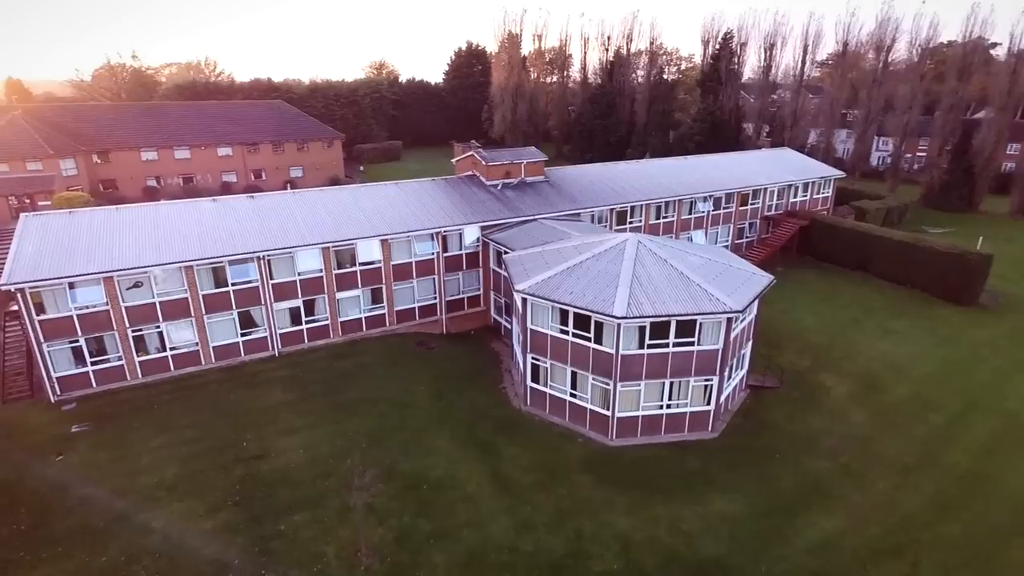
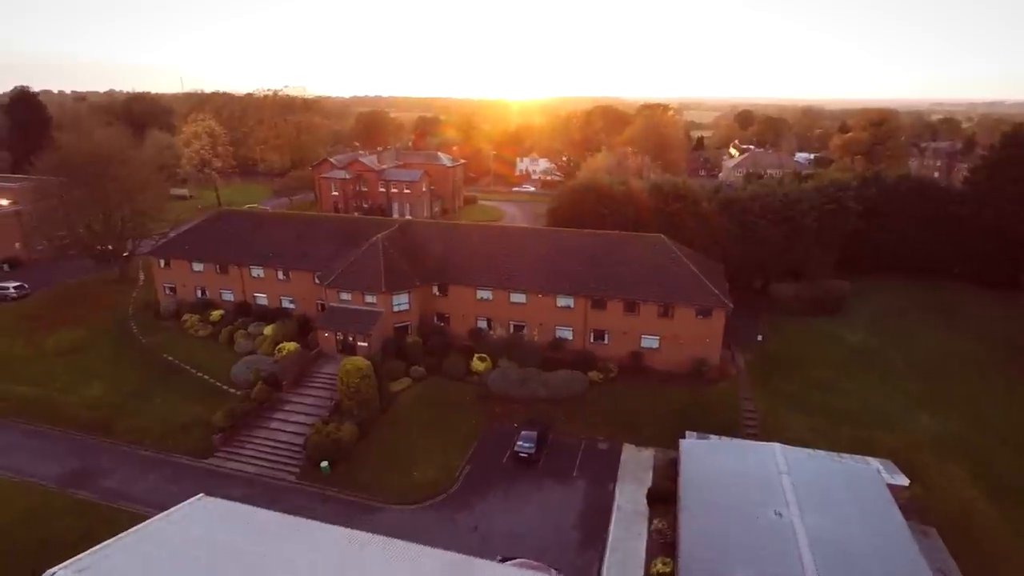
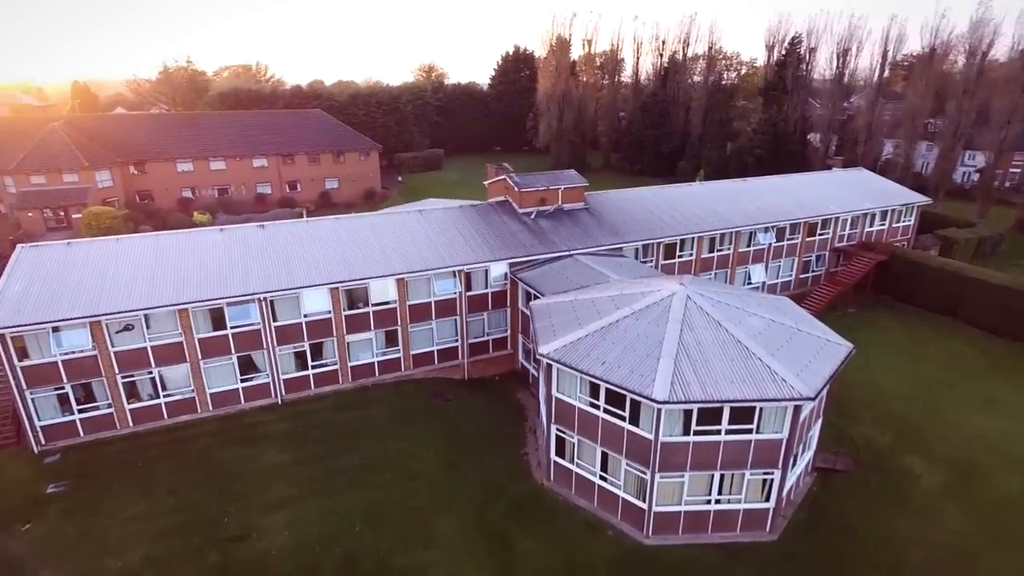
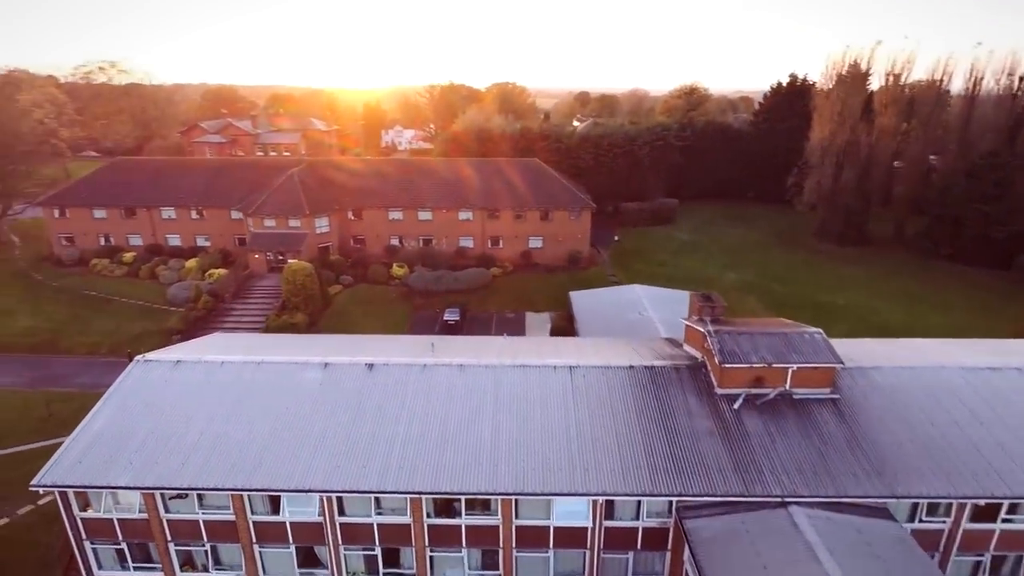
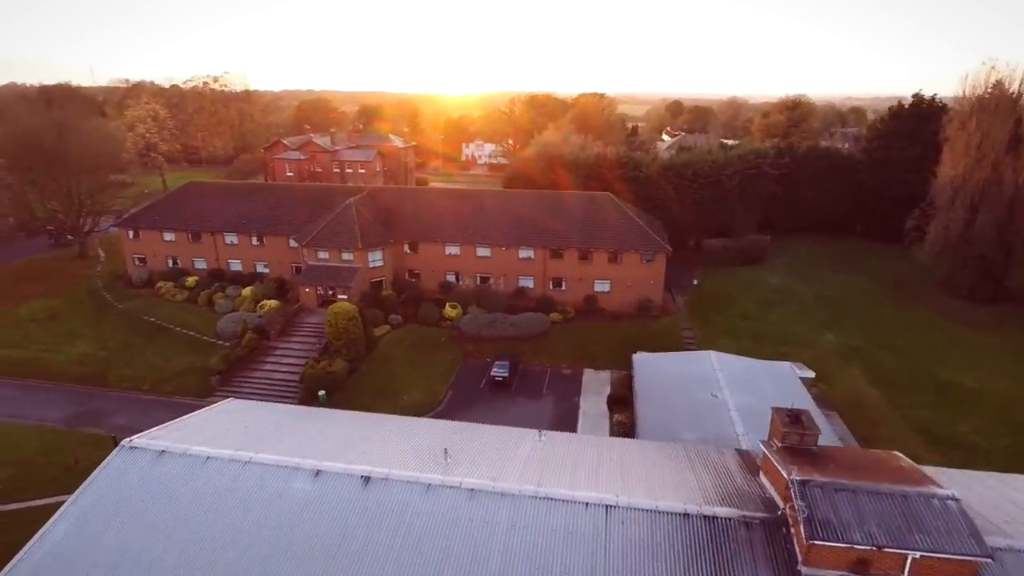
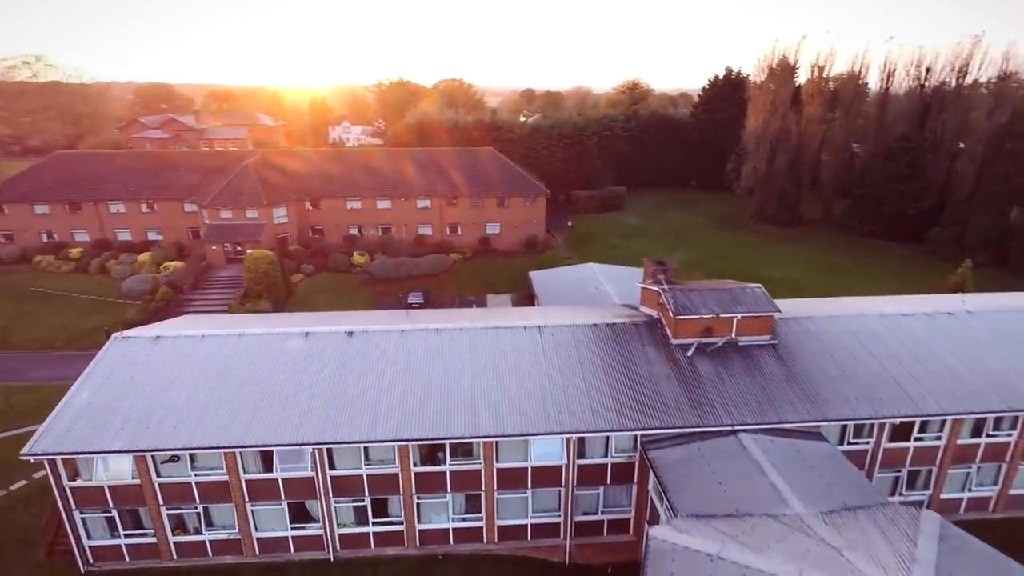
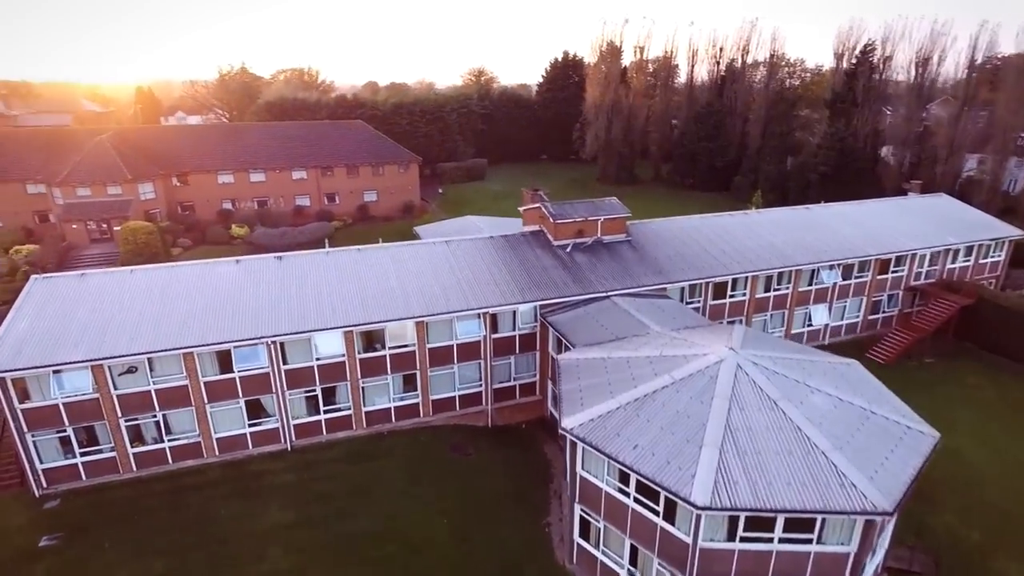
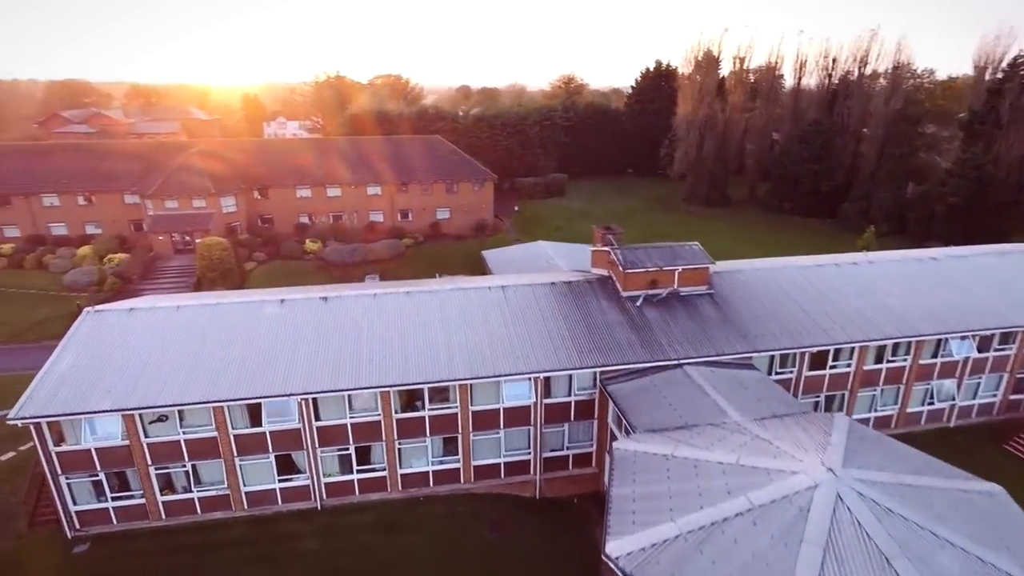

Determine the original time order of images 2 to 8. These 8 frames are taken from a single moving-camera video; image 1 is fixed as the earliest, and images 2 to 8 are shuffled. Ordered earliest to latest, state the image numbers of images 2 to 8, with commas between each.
3, 7, 8, 6, 4, 5, 2
